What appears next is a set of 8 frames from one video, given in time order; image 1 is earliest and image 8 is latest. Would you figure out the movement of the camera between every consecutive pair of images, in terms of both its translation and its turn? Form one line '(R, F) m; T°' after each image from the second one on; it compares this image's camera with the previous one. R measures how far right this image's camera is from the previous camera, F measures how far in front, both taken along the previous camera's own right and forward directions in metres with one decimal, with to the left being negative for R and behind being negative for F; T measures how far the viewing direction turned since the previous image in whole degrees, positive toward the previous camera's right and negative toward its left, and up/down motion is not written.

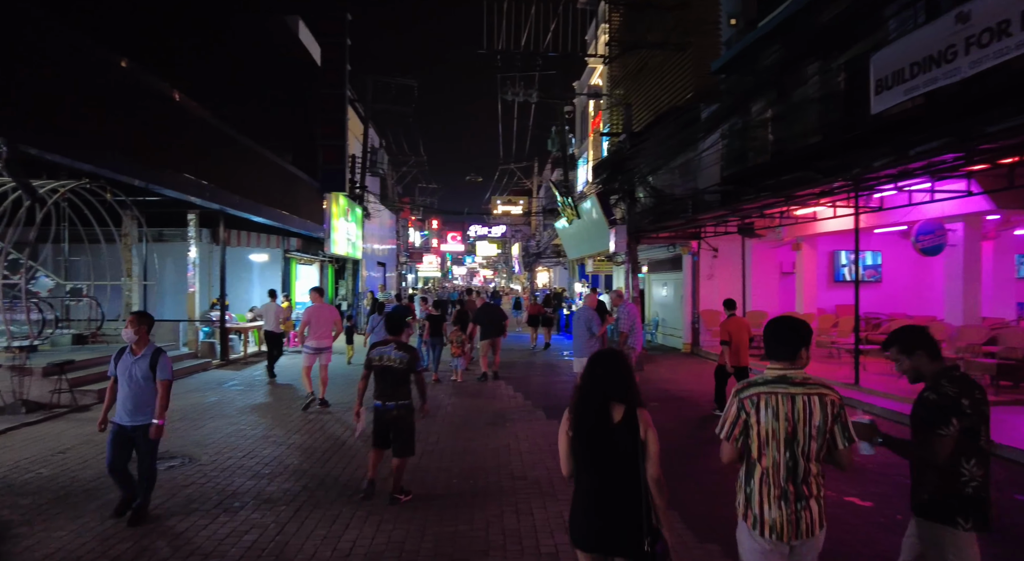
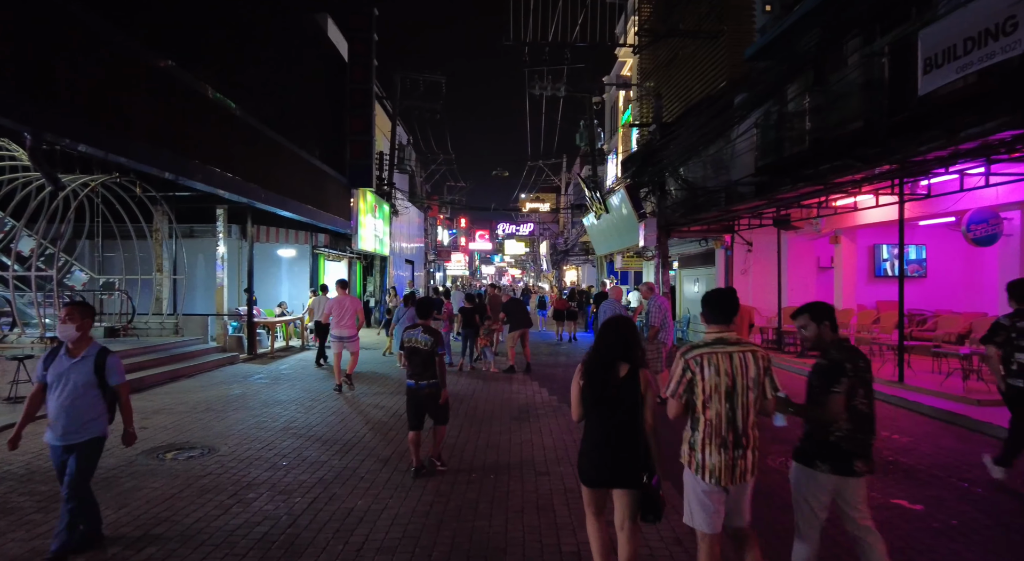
(0.0, +0.2) m; -3°
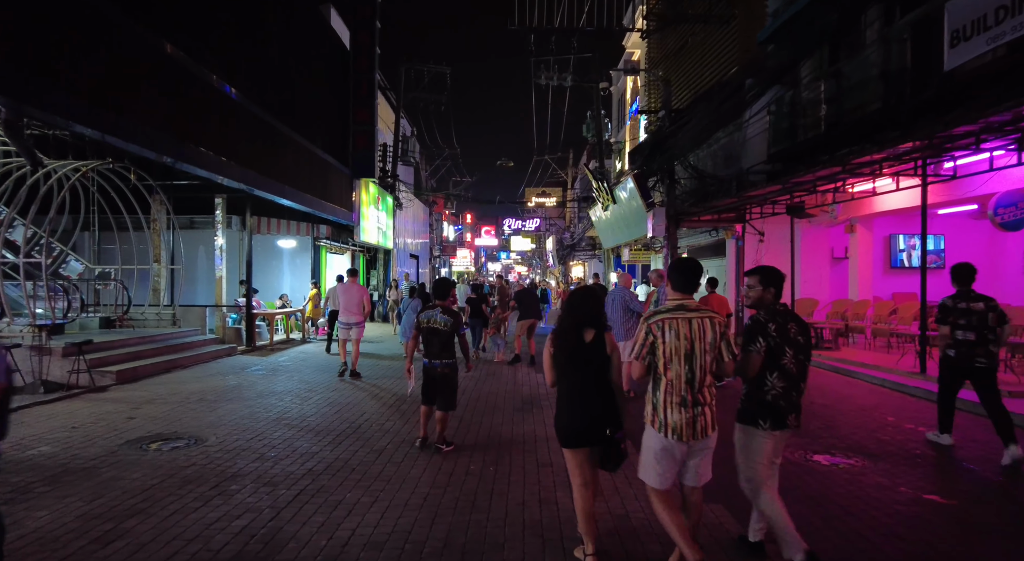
(0.0, +0.4) m; -1°
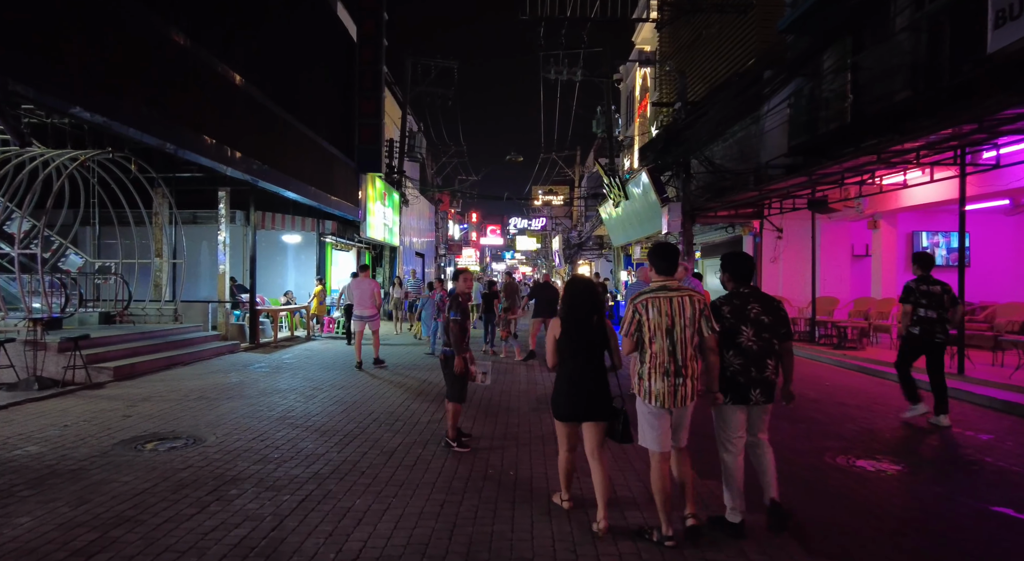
(-0.1, +0.4) m; 0°
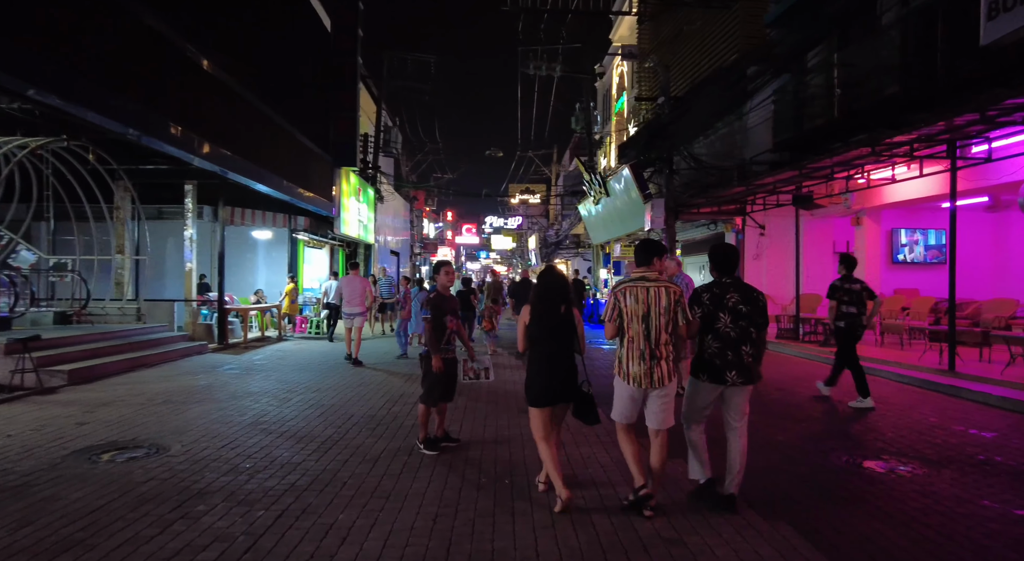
(-0.2, +0.4) m; +2°
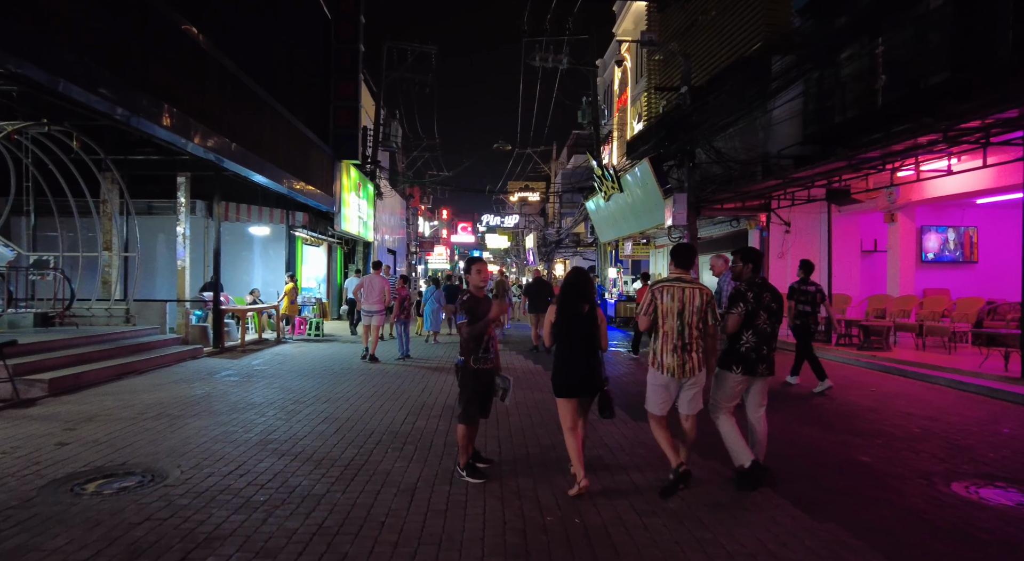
(-0.5, +0.8) m; +1°
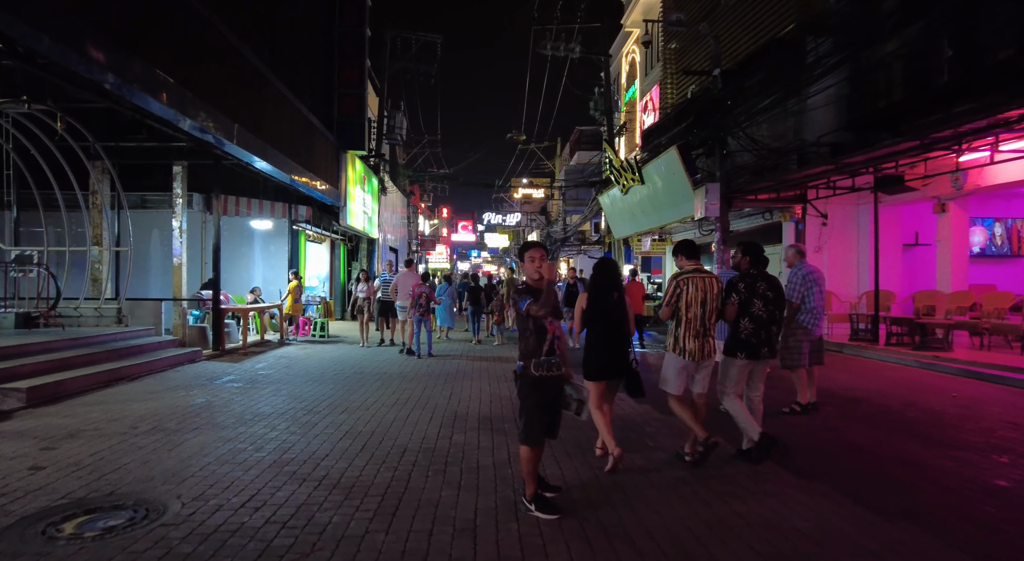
(-0.5, +0.9) m; 0°
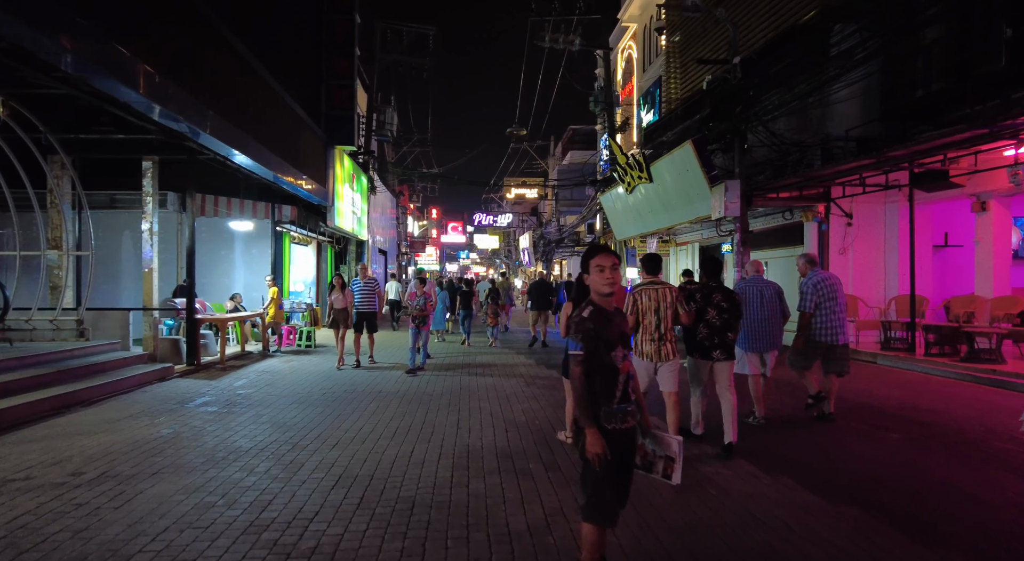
(-0.3, +1.0) m; +1°
